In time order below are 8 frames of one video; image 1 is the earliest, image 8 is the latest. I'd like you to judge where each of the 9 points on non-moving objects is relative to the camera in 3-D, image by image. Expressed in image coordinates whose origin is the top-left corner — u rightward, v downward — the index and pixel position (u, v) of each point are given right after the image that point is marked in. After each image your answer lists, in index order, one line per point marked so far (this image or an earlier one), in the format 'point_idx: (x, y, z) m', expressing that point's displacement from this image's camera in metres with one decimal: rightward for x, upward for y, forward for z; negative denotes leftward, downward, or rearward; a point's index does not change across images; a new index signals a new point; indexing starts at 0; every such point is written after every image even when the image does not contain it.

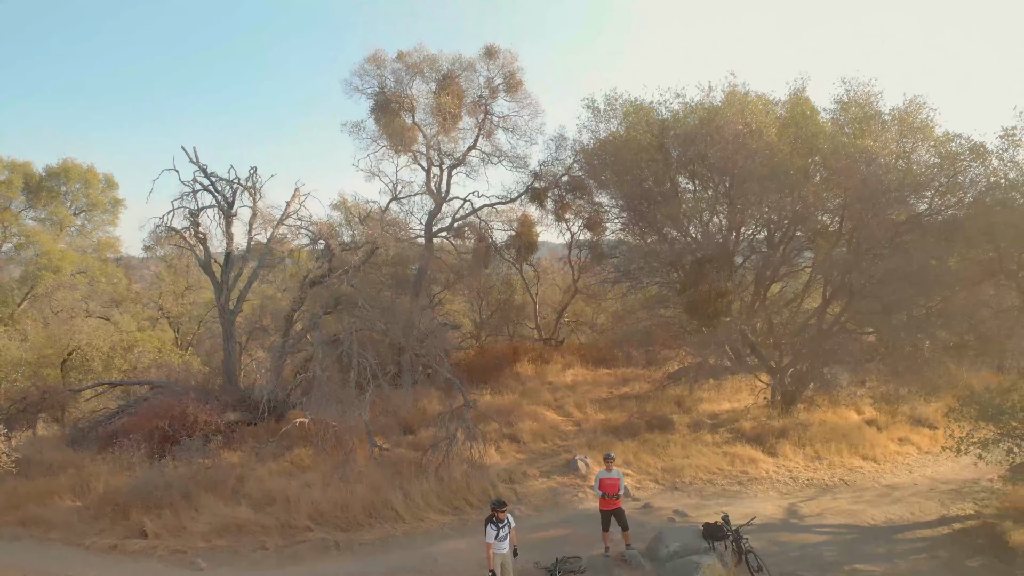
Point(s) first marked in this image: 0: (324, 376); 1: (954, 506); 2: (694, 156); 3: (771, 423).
0: (-3.5, -1.9, +8.6) m
1: (+8.4, -4.2, +8.5) m
2: (+4.0, +3.0, +10.0) m
3: (+6.3, -3.4, +11.1) m
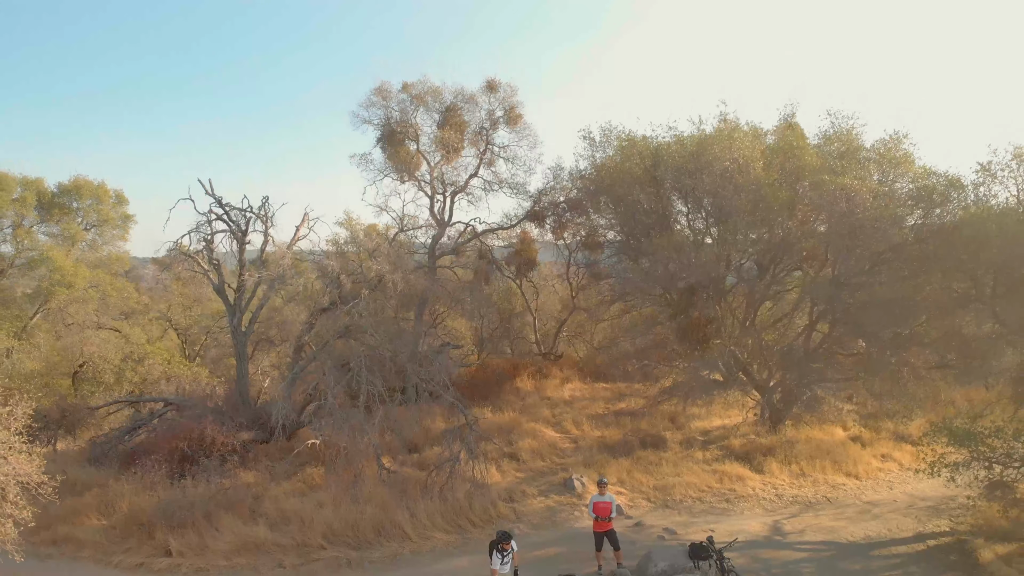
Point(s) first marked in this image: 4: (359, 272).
0: (-3.5, -2.5, +9.1) m
1: (+8.4, -4.7, +9.0) m
2: (+4.0, +2.4, +10.5) m
3: (+6.3, -4.0, +11.6) m
4: (-3.2, 0.0, +8.9) m
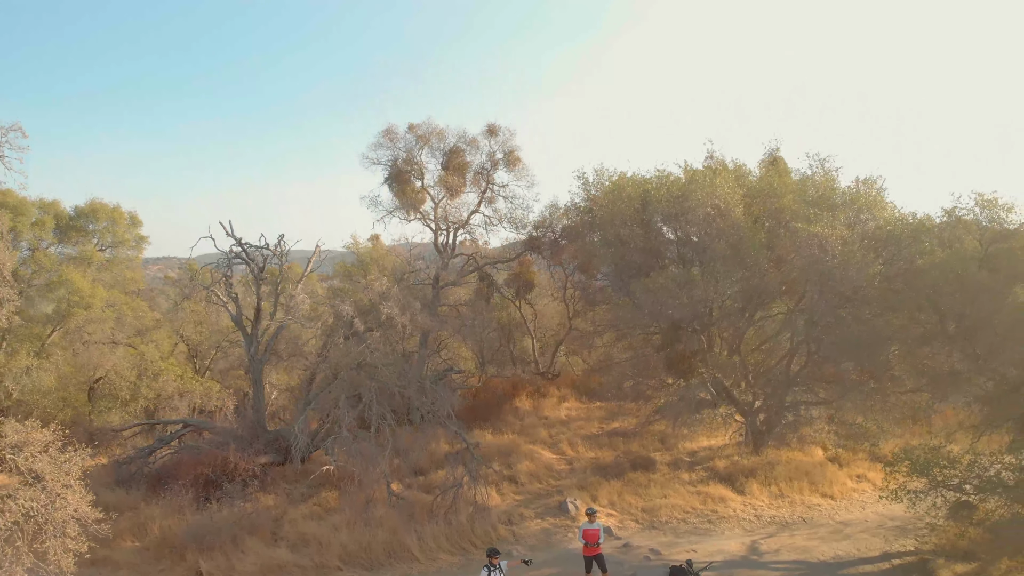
0: (-3.6, -3.3, +9.9) m
1: (+8.4, -5.6, +9.8) m
2: (+4.0, +1.6, +11.3) m
3: (+6.3, -4.9, +12.4) m
4: (-3.2, -0.8, +9.7) m
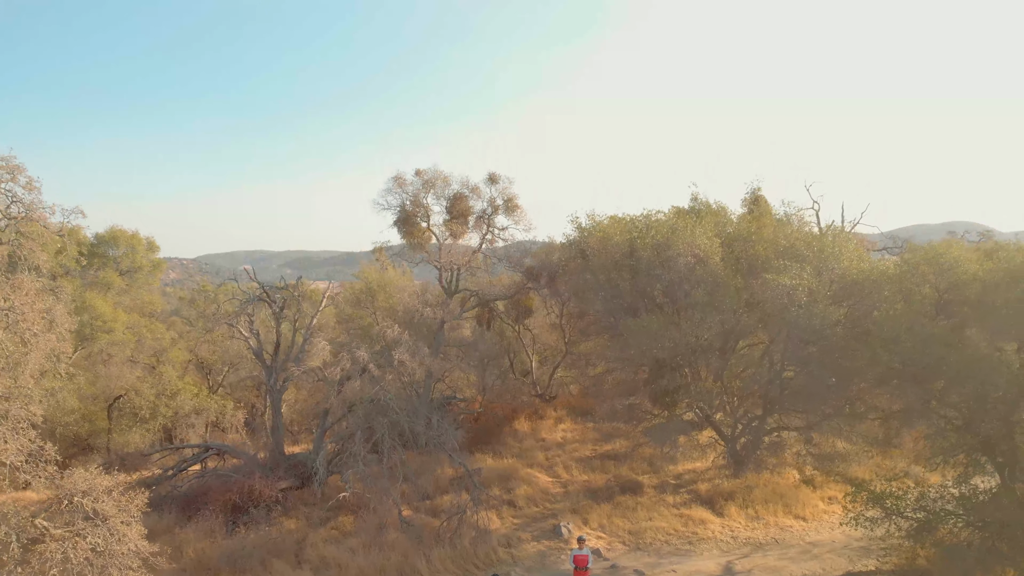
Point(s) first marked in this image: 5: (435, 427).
0: (-3.6, -4.4, +10.9) m
1: (+8.4, -6.6, +10.8) m
2: (+4.0, +0.5, +12.3) m
3: (+6.3, -5.9, +13.4) m
4: (-3.2, -1.9, +10.7) m
5: (-2.0, -3.7, +11.8) m
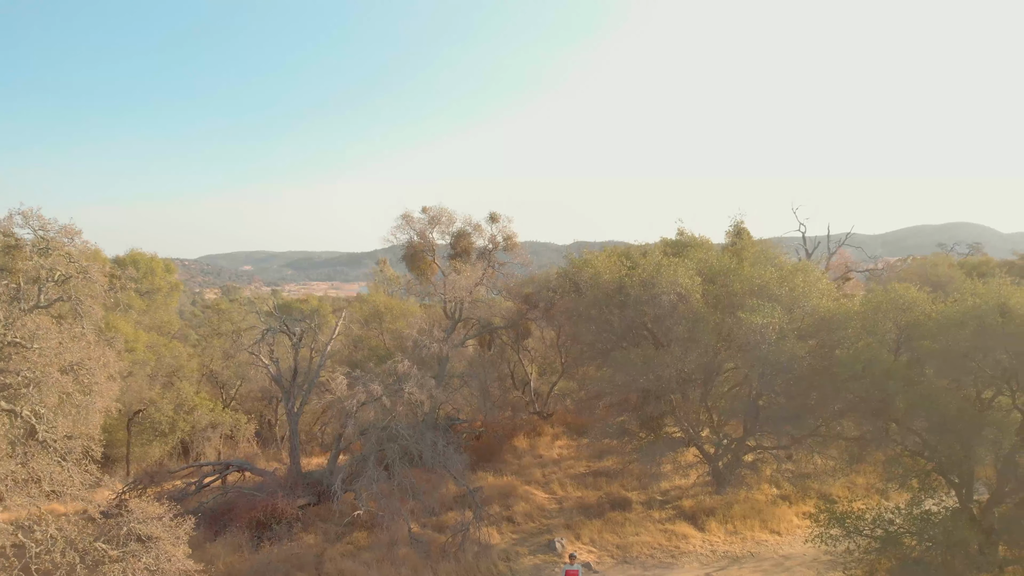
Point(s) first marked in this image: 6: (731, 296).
0: (-3.6, -5.4, +12.0) m
1: (+8.3, -7.6, +11.9) m
2: (+3.9, -0.5, +13.4) m
3: (+6.2, -6.9, +14.5) m
4: (-3.3, -2.9, +11.8) m
5: (-2.0, -4.7, +12.9) m
6: (+6.4, -0.2, +13.2) m
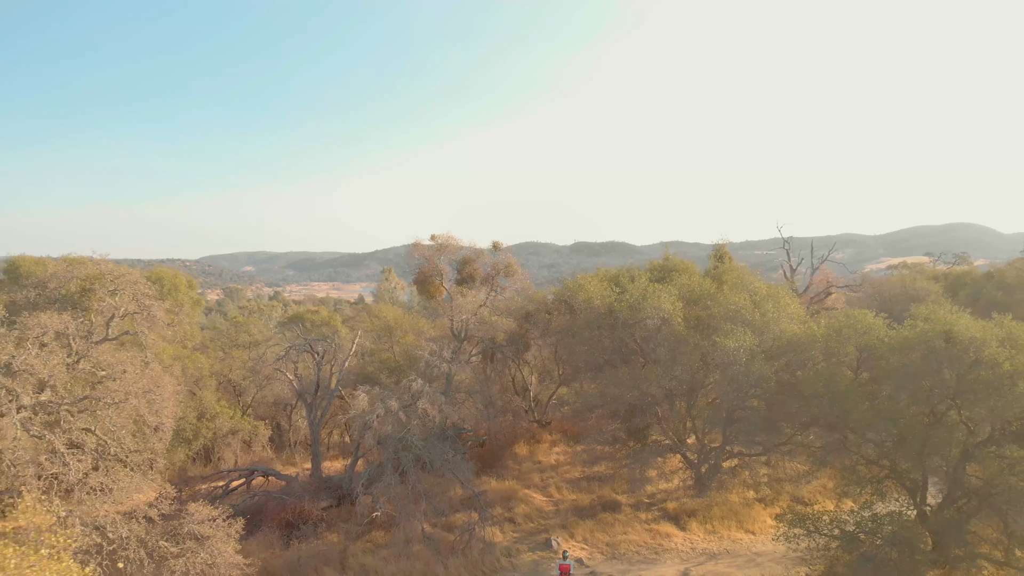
0: (-3.6, -6.2, +13.5) m
1: (+8.4, -8.4, +13.4) m
2: (+3.9, -1.3, +14.9) m
3: (+6.3, -7.7, +16.0) m
4: (-3.2, -3.7, +13.3) m
5: (-2.0, -5.5, +14.4) m
6: (+6.5, -1.0, +14.7) m
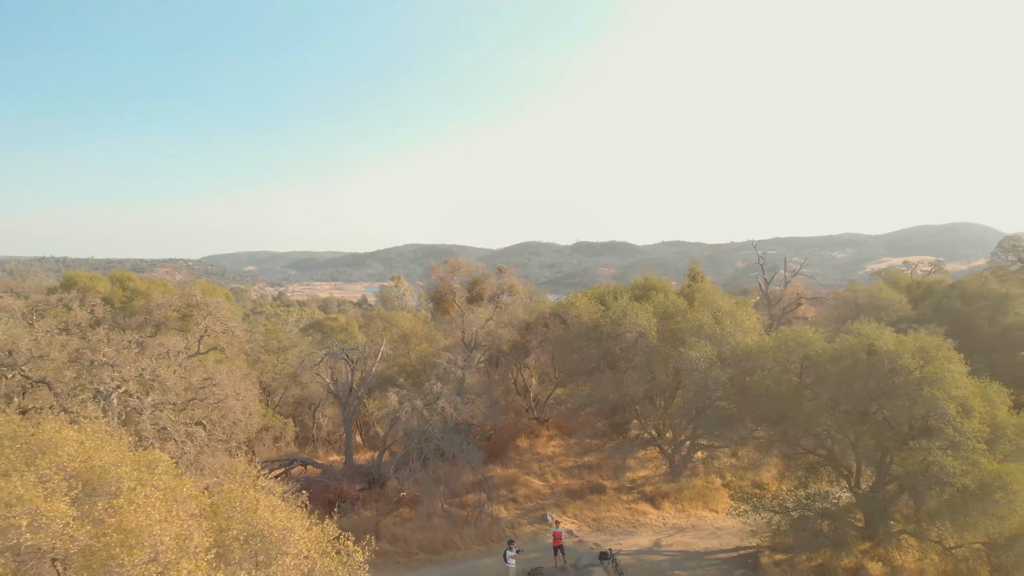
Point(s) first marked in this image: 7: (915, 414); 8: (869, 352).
0: (-3.5, -6.9, +16.4) m
1: (+8.5, -9.1, +16.3) m
2: (+4.0, -2.0, +17.8) m
3: (+6.4, -8.4, +18.8) m
4: (-3.1, -4.4, +16.2) m
5: (-1.9, -6.2, +17.3) m
6: (+6.6, -1.8, +17.5) m
7: (+12.5, -3.9, +13.8) m
8: (+12.0, -2.1, +15.1) m
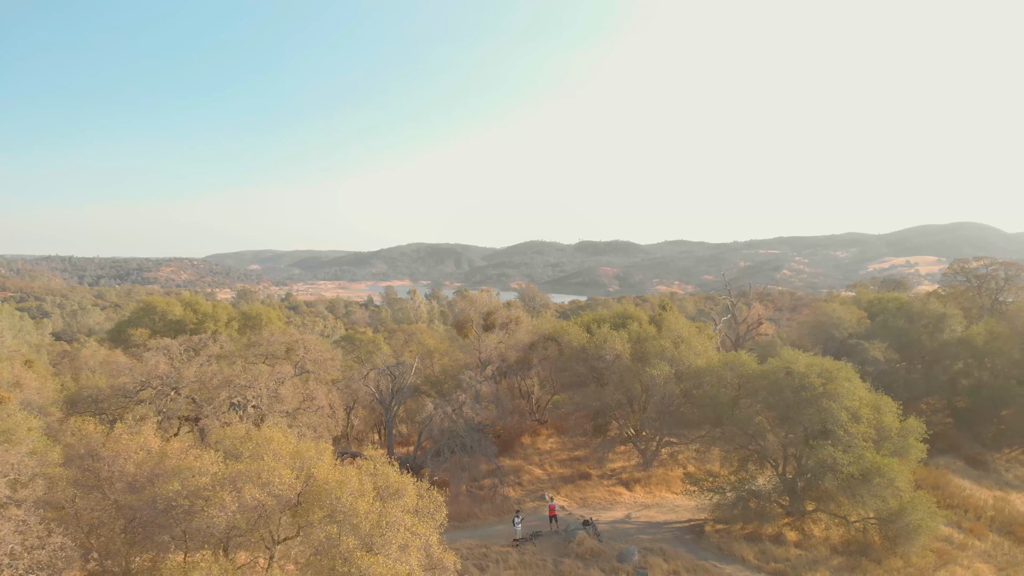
0: (-3.2, -8.6, +21.7) m
1: (+8.8, -10.8, +21.5) m
2: (+4.4, -3.6, +23.0) m
3: (+6.7, -10.1, +24.0) m
4: (-2.8, -6.1, +21.5) m
5: (-1.6, -7.9, +22.5) m
6: (+6.9, -3.4, +22.7) m
7: (+12.8, -5.6, +19.0) m
8: (+12.3, -3.8, +20.3) m
